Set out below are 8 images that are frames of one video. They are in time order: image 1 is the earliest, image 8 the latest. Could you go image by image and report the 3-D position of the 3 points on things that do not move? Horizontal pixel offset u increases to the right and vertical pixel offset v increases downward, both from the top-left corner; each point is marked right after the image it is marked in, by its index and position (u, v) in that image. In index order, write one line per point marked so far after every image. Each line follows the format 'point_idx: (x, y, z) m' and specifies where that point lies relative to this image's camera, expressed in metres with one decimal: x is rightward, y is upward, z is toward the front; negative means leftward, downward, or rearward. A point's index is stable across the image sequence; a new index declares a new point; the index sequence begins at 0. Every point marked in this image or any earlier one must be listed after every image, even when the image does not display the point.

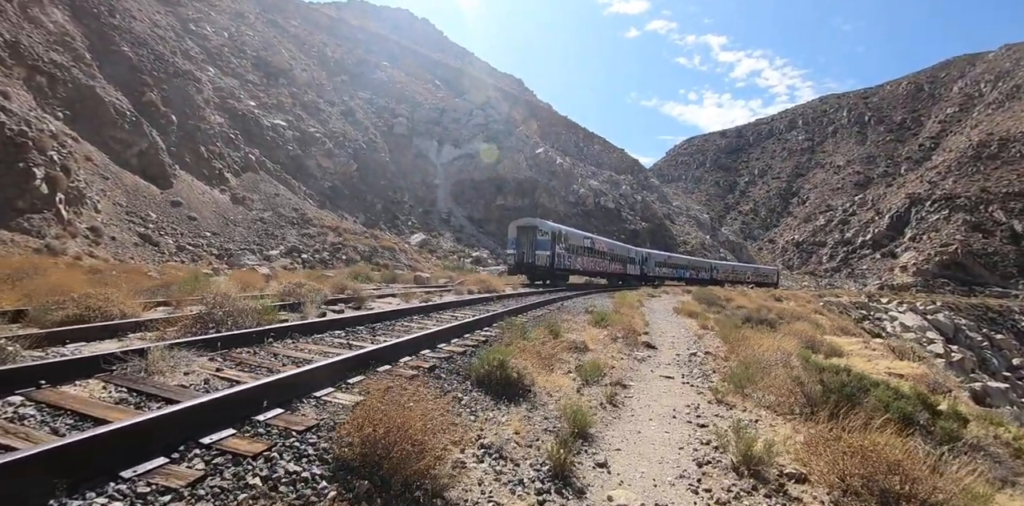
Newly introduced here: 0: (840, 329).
0: (+10.4, -2.4, +15.8) m
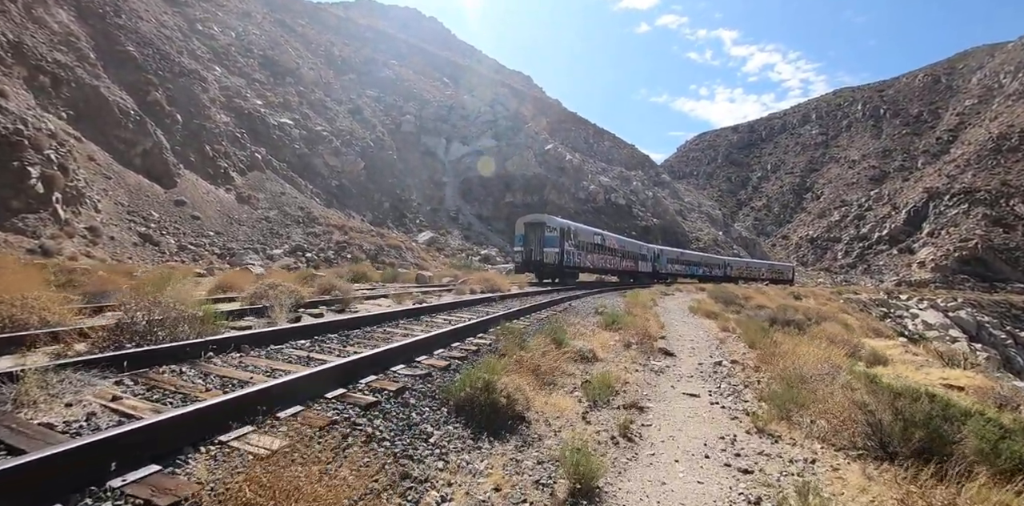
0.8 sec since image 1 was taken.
0: (+10.6, -2.3, +14.9) m
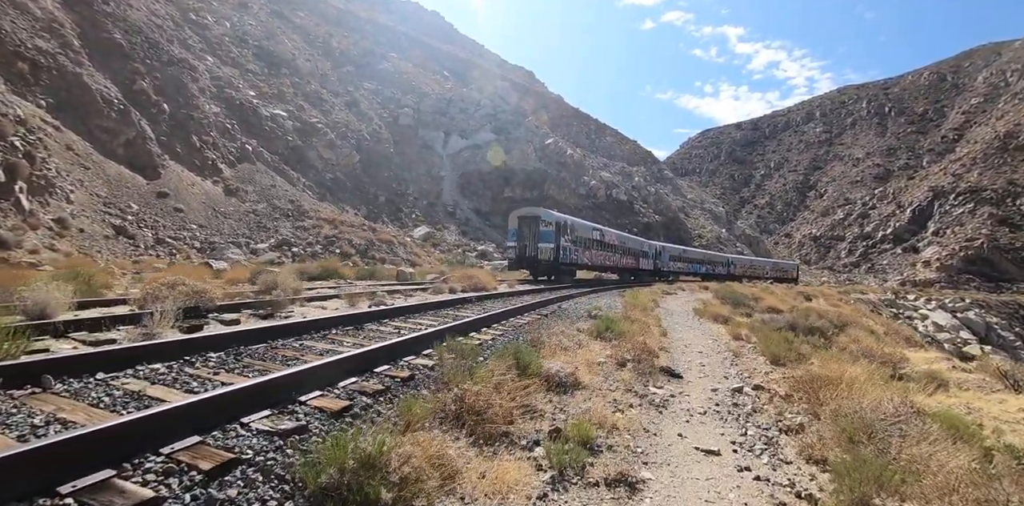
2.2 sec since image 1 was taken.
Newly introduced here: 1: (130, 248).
0: (+10.3, -2.2, +13.8) m
1: (-14.8, +0.2, +19.3) m
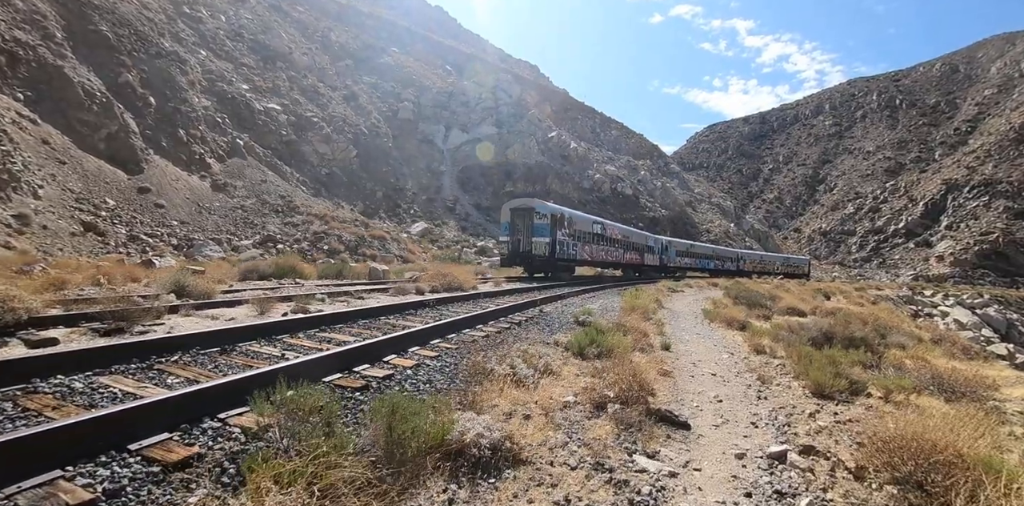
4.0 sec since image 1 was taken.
0: (+10.0, -2.0, +12.4) m
1: (-15.0, +0.3, +18.2) m
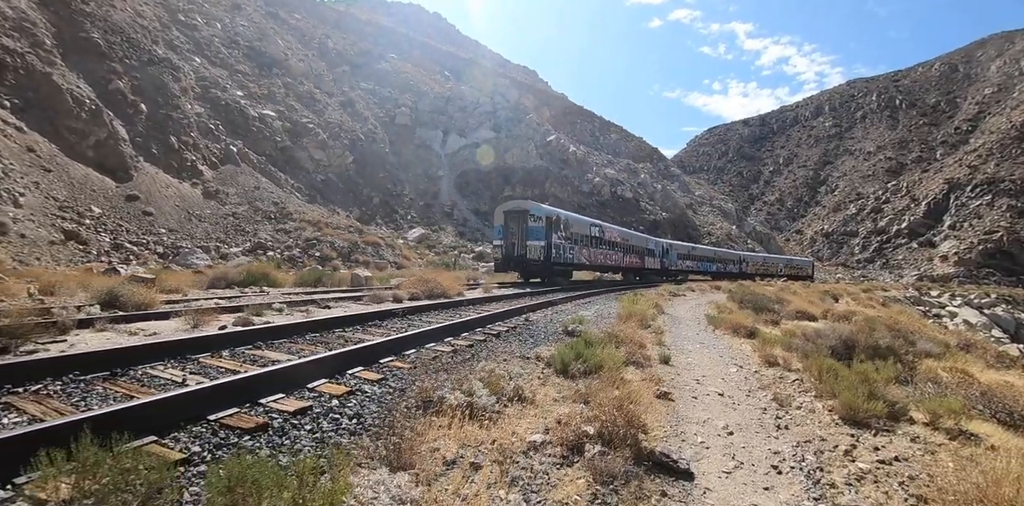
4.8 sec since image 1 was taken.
0: (+9.8, -2.0, +11.7) m
1: (-15.2, -0.1, +17.6) m
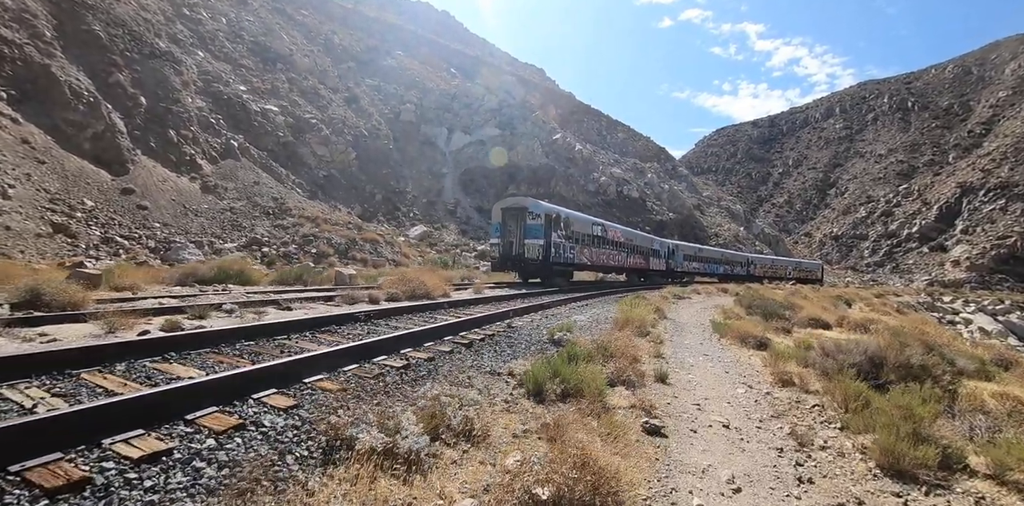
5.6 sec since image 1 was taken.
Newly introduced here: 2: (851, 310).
0: (+9.7, -2.1, +10.9) m
1: (-15.2, +0.2, +17.2) m
2: (+12.9, -2.1, +19.1) m
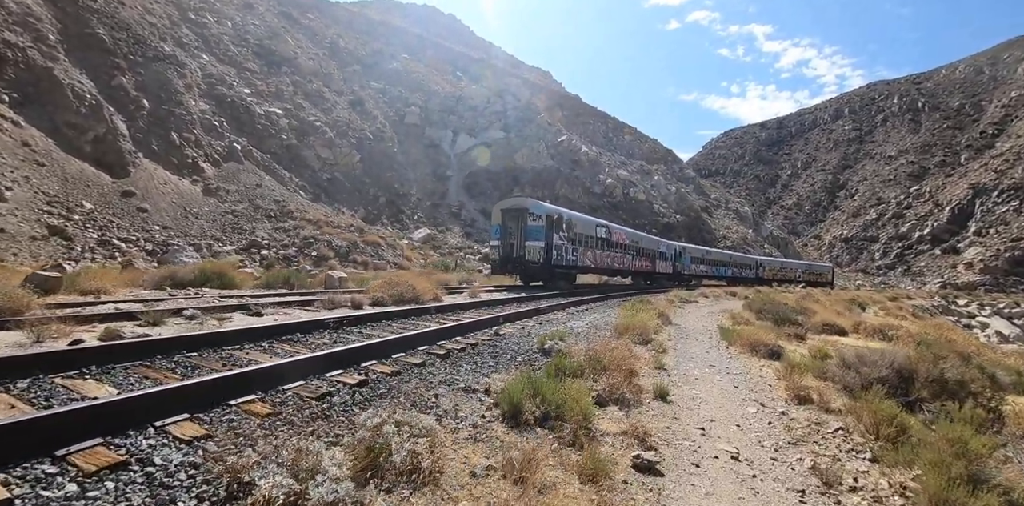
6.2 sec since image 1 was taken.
0: (+9.7, -2.1, +10.4) m
1: (-15.2, +0.1, +16.9) m
2: (+13.0, -2.2, +18.5) m
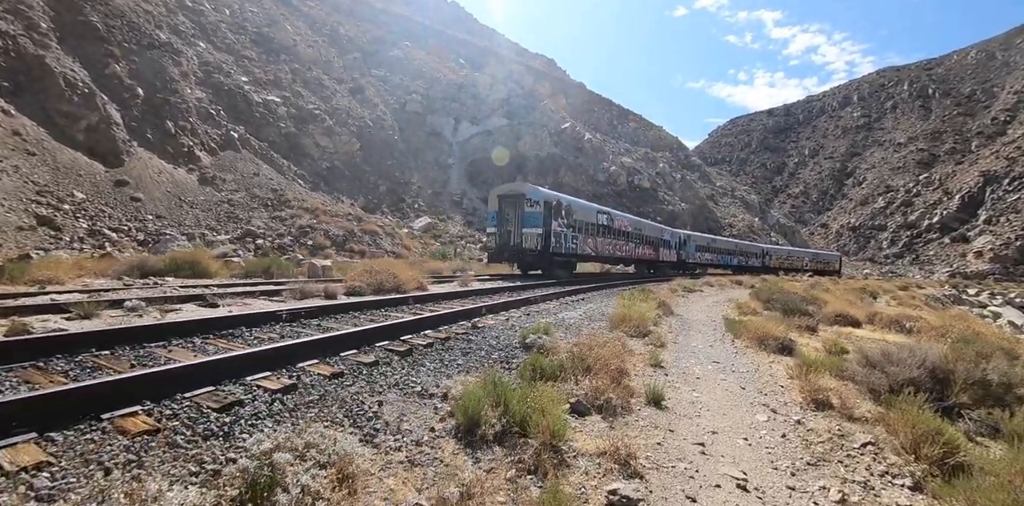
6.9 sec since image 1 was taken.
0: (+9.5, -1.8, +9.8) m
1: (-15.2, +0.4, +16.6) m
2: (+13.0, -1.8, +17.9) m
